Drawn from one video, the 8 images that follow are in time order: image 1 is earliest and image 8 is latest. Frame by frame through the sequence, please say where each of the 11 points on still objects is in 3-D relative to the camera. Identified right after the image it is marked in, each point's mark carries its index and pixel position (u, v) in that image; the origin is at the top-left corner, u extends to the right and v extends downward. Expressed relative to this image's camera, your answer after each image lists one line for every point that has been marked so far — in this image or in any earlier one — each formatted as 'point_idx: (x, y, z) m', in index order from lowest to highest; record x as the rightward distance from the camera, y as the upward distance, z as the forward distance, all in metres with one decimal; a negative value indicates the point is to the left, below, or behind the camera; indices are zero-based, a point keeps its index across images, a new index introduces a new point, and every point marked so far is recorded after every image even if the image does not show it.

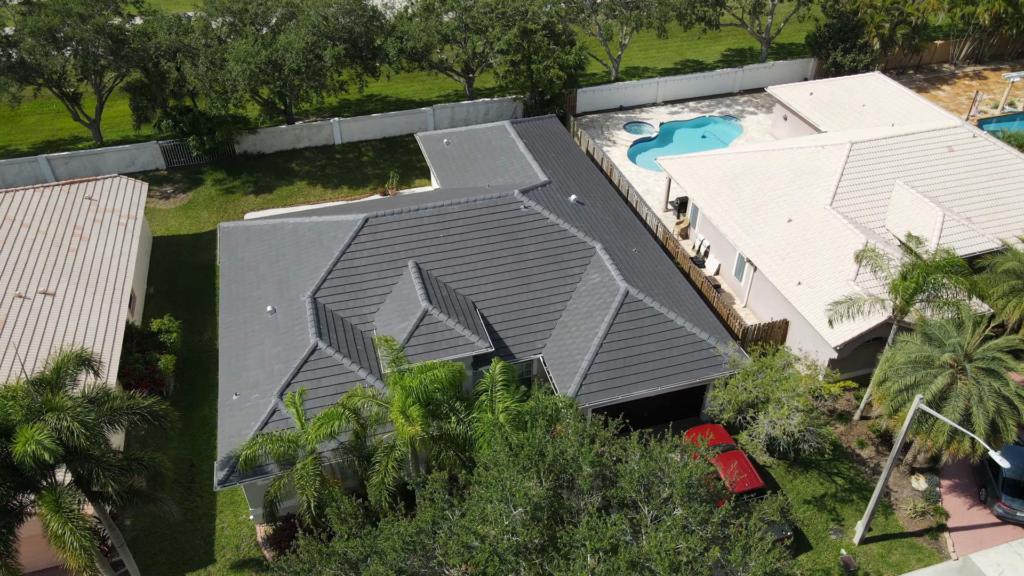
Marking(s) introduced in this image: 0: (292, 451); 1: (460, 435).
0: (-5.6, -4.1, +18.3) m
1: (-1.5, -3.6, +17.9) m
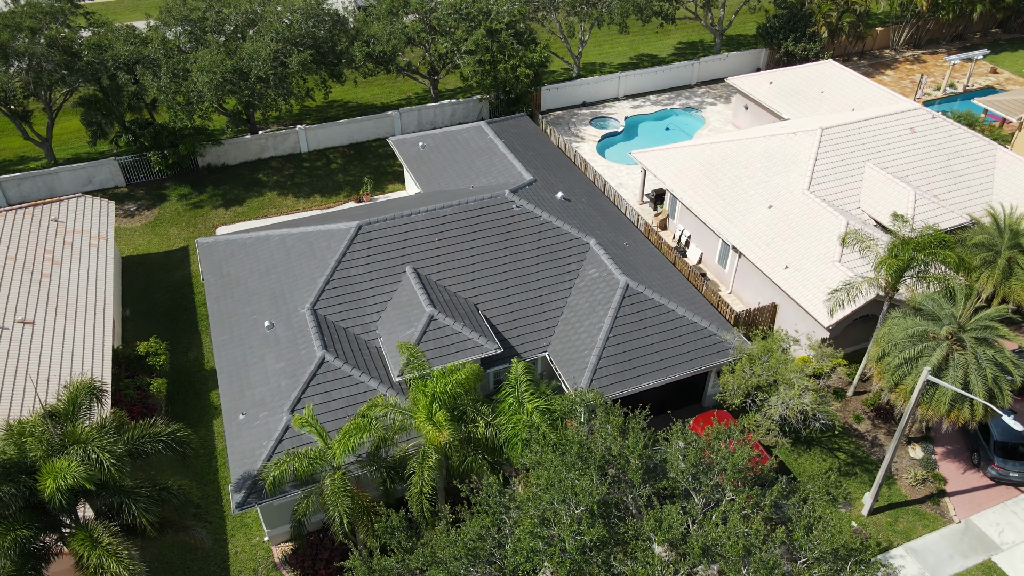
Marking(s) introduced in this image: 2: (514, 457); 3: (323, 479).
0: (-4.8, -4.4, +17.8) m
1: (-0.7, -3.6, +17.8) m
2: (-0.2, -4.0, +17.6) m
3: (-4.8, -4.8, +18.2) m
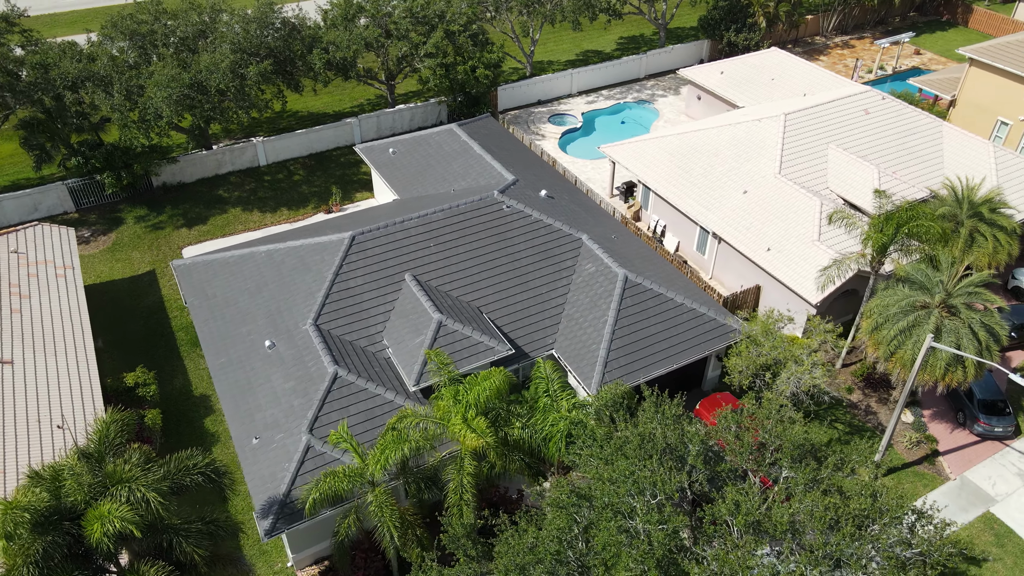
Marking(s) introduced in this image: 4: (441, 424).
0: (-3.7, -4.7, +17.4) m
1: (+0.3, -3.7, +17.7) m
2: (+0.9, -4.0, +17.6) m
3: (-3.7, -5.1, +17.7) m
4: (-1.9, -3.3, +17.8) m
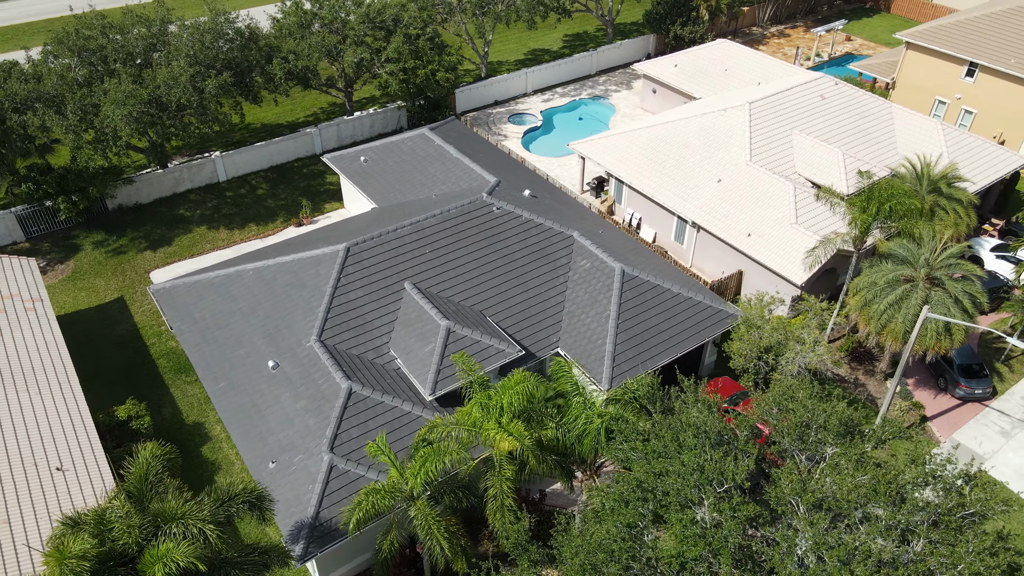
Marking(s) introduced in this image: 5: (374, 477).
0: (-2.7, -5.0, +17.0) m
1: (+1.2, -3.7, +17.7) m
2: (+1.8, -4.0, +17.6) m
3: (-2.7, -5.3, +17.4) m
4: (-1.0, -3.4, +17.6) m
5: (-3.7, -5.1, +19.6) m
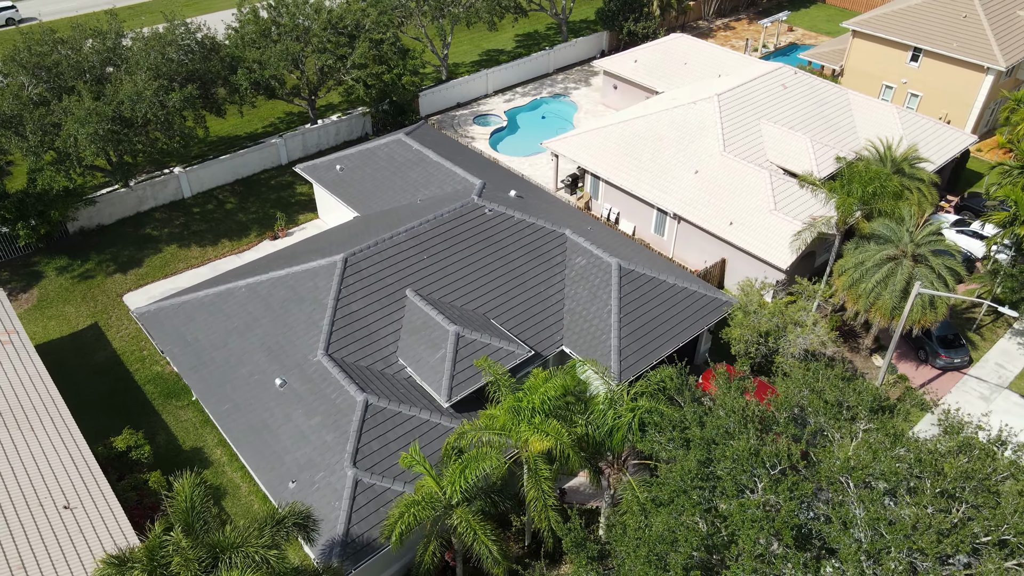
0: (-1.7, -5.1, +16.8) m
1: (+2.0, -3.6, +17.8) m
2: (+2.6, -3.9, +17.8) m
3: (-1.8, -5.5, +17.2) m
4: (-0.2, -3.5, +17.5) m
5: (-3.0, -5.4, +19.4) m
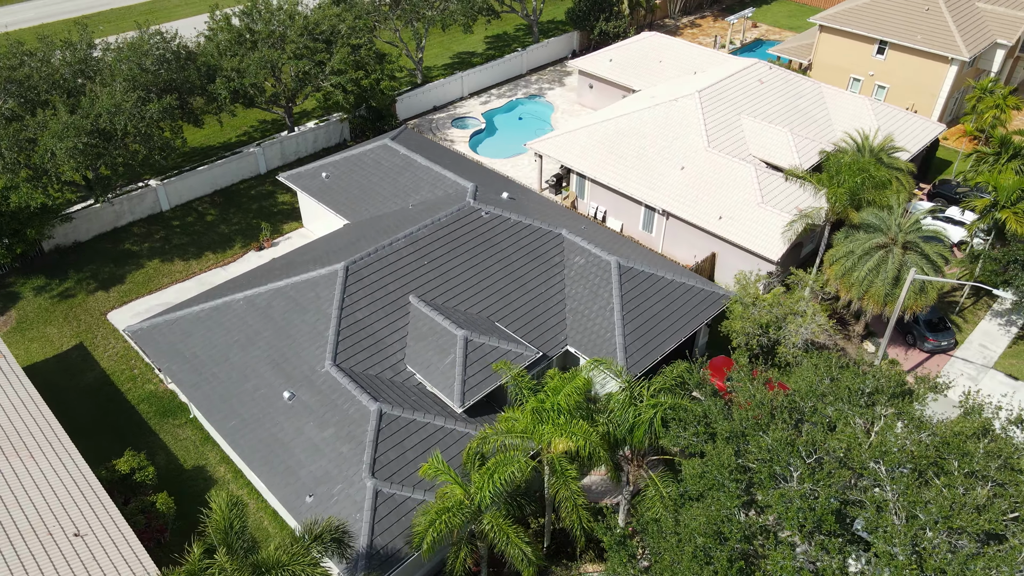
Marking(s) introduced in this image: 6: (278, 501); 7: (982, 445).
0: (-1.1, -5.3, +16.7) m
1: (+2.6, -3.6, +17.8) m
2: (+3.2, -3.8, +17.9) m
3: (-1.1, -5.6, +17.1) m
4: (+0.4, -3.6, +17.5) m
5: (-2.4, -5.5, +19.2) m
6: (-6.2, -5.7, +19.5) m
7: (+9.4, -3.2, +14.9) m
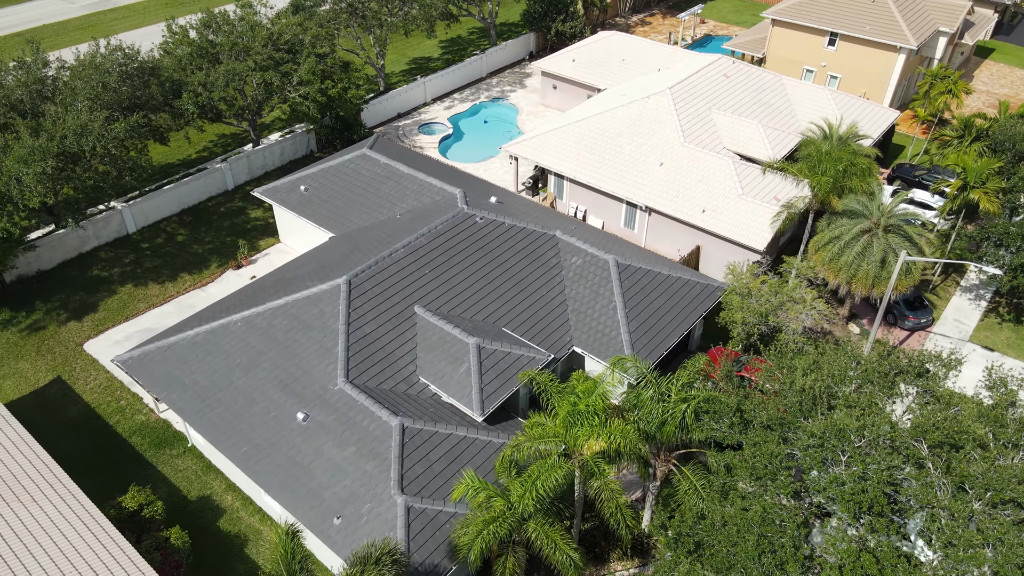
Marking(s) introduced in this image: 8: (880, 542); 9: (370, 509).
0: (0.0, -5.4, +16.6) m
1: (+3.4, -3.5, +18.0) m
2: (+4.0, -3.7, +18.0) m
3: (0.0, -5.8, +16.9) m
4: (+1.2, -3.6, +17.4) m
5: (-1.5, -5.8, +18.9) m
6: (-5.4, -6.2, +18.9) m
7: (+10.4, -2.8, +15.5) m
8: (+7.1, -4.9, +14.1) m
9: (-3.6, -5.7, +18.8) m
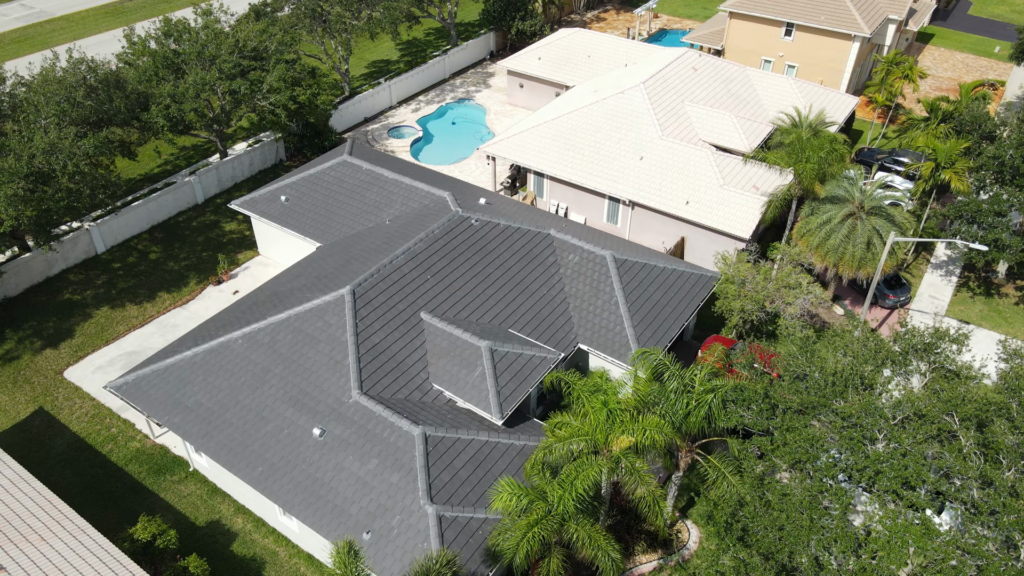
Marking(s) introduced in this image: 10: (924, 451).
0: (+0.9, -5.4, +16.5) m
1: (+4.1, -3.3, +18.1) m
2: (+4.8, -3.5, +18.2) m
3: (+0.9, -5.8, +16.8) m
4: (+2.0, -3.6, +17.4) m
5: (-0.7, -5.9, +18.8) m
6: (-4.5, -6.5, +18.5) m
7: (+11.3, -2.2, +16.2) m
8: (+8.2, -4.6, +14.6) m
9: (-2.8, -6.0, +18.4) m
10: (+8.3, -3.4, +15.1) m
